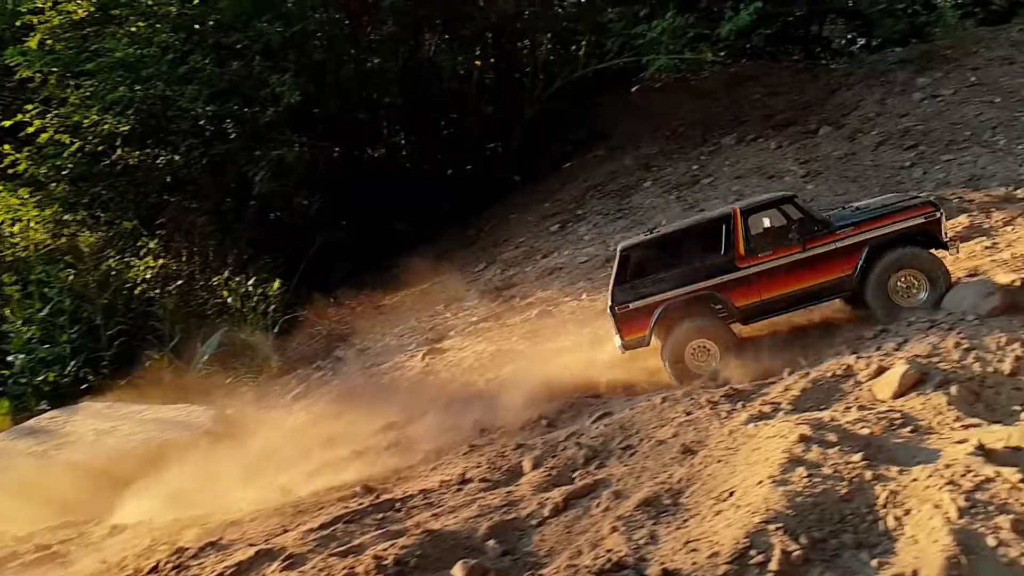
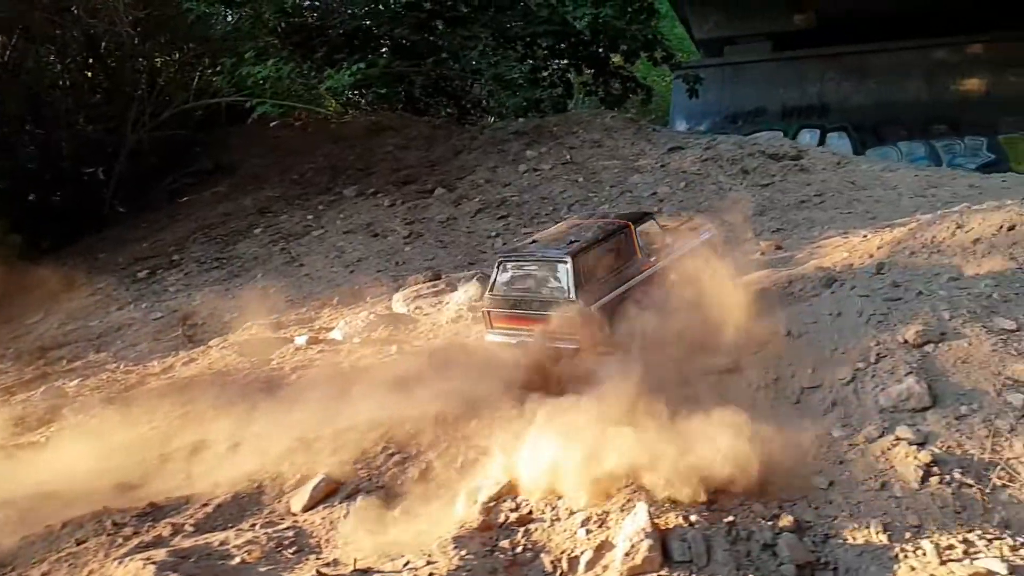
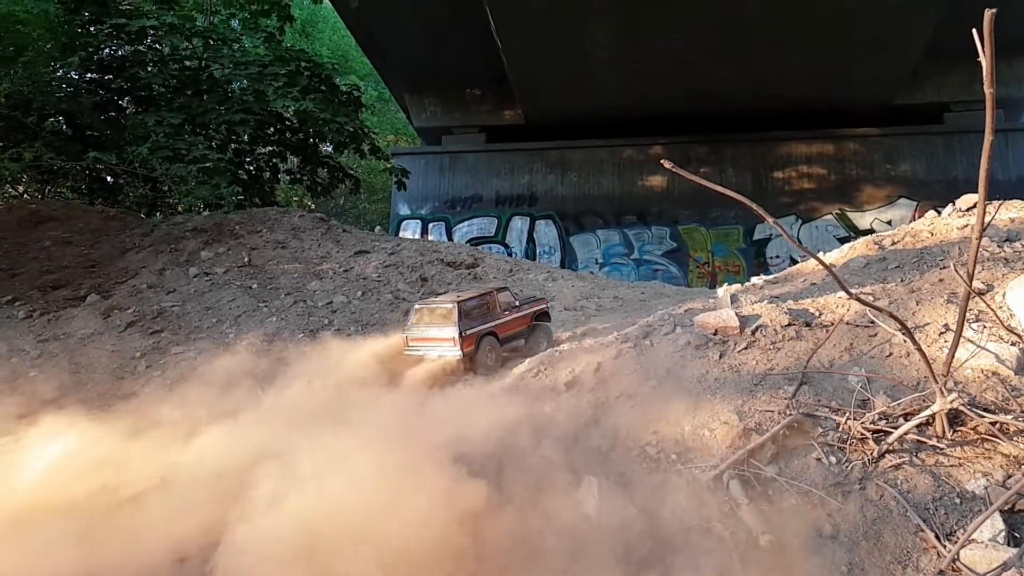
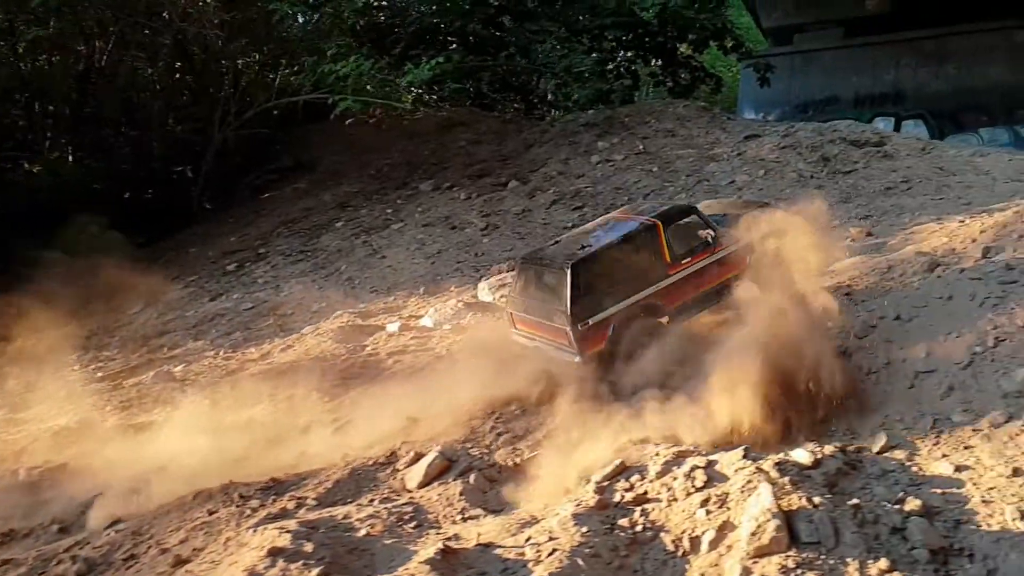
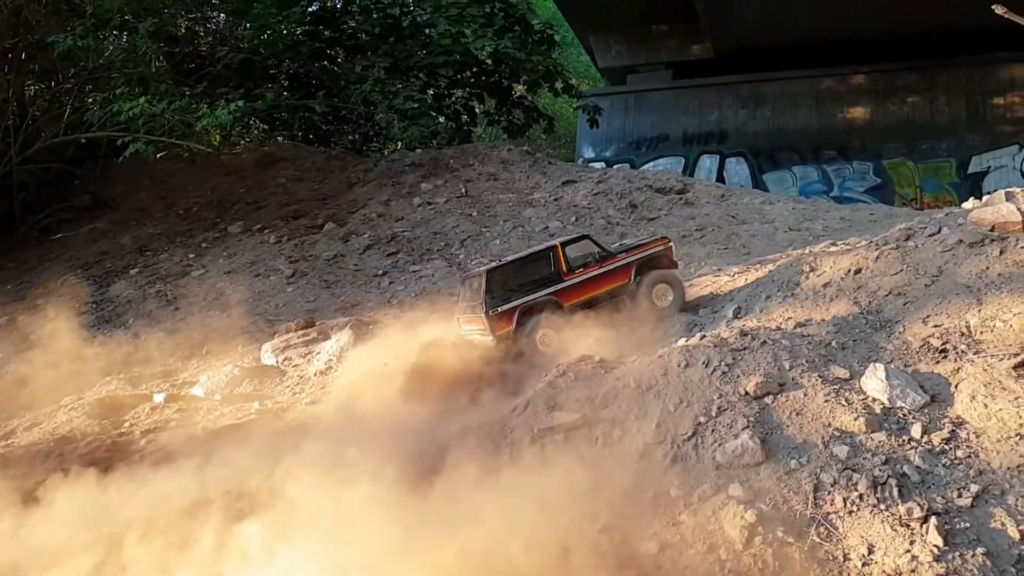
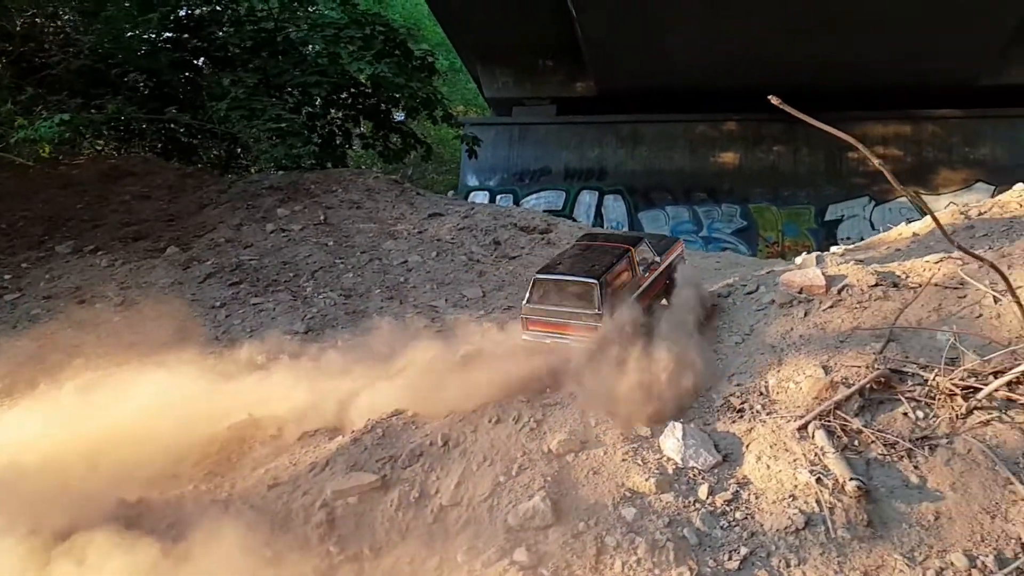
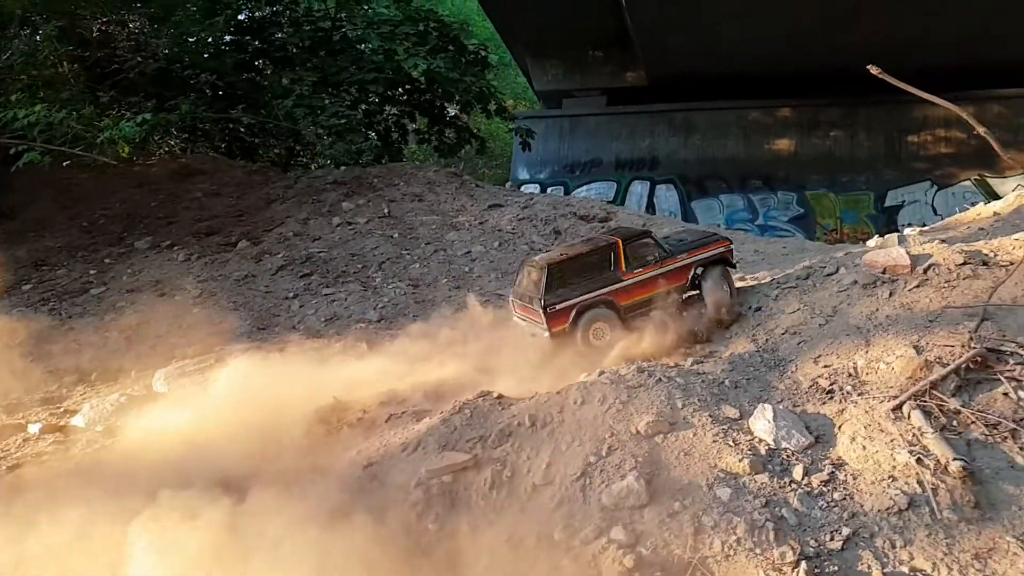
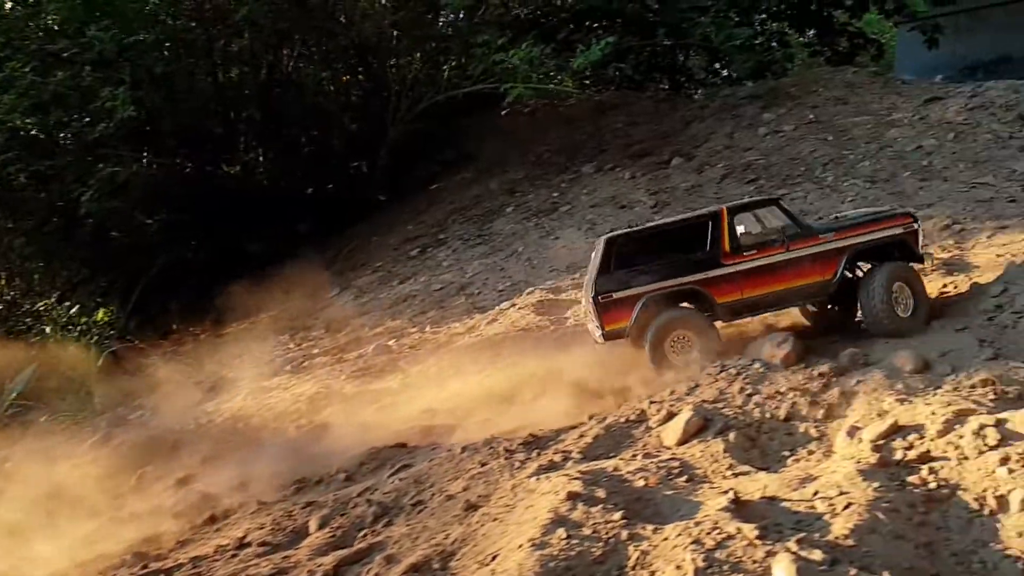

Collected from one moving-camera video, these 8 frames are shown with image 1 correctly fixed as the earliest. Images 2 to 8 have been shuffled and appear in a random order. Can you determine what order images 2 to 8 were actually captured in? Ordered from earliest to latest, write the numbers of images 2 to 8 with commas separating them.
8, 4, 2, 5, 7, 6, 3
